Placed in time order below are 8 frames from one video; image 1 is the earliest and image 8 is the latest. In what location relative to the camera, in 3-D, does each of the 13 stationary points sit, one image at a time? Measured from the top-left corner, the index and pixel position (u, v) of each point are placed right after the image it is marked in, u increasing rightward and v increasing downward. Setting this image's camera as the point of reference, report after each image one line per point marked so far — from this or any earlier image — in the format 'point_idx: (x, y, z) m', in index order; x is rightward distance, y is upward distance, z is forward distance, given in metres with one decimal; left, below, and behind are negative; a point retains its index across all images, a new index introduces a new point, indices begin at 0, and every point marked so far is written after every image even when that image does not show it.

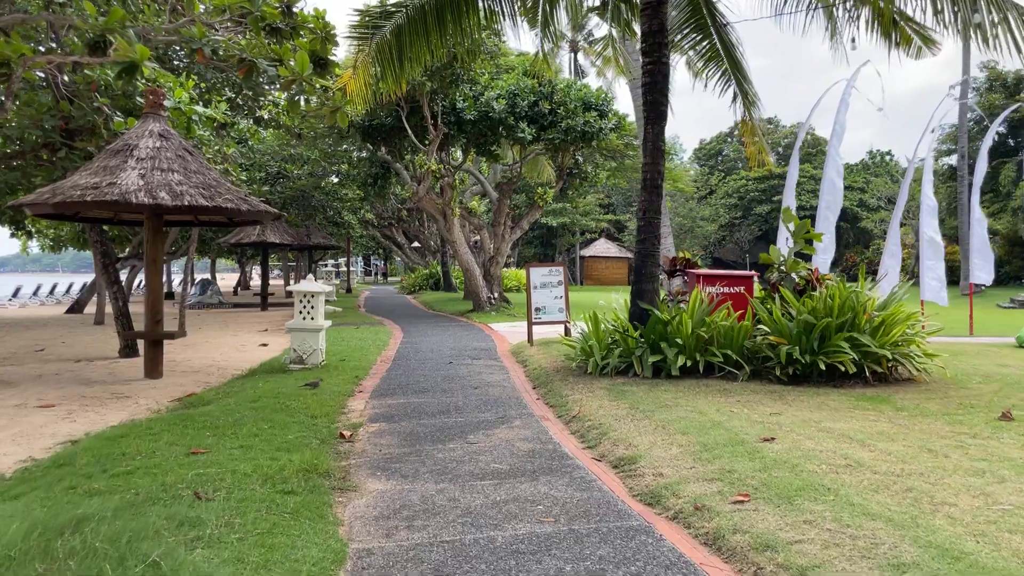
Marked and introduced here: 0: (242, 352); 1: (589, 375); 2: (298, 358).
0: (-3.9, -0.9, +11.5) m
1: (+0.7, -0.8, +7.4) m
2: (-2.4, -0.8, +9.1) m
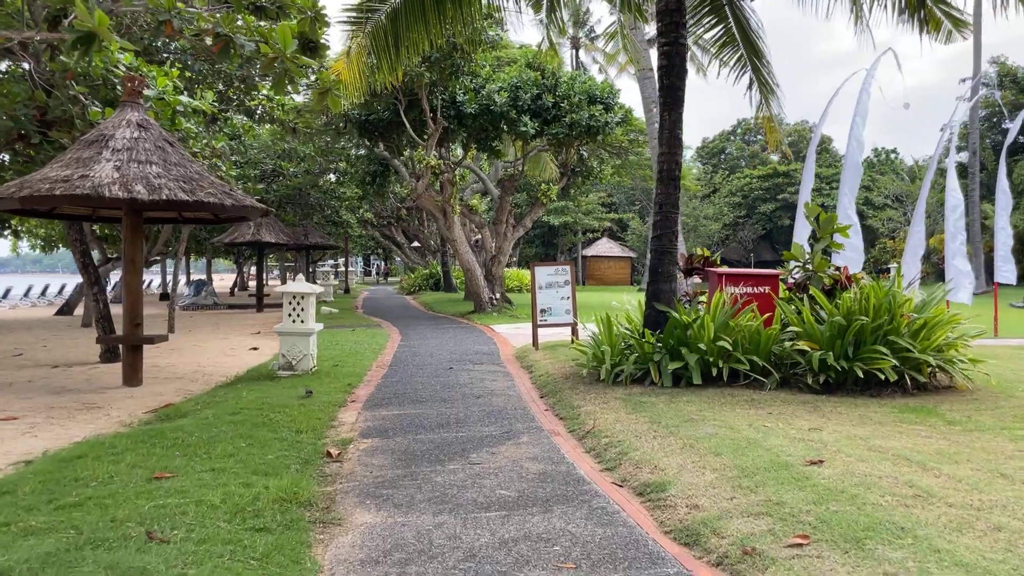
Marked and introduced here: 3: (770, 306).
0: (-3.8, -0.9, +10.9) m
1: (+0.8, -0.8, +6.8) m
2: (-2.4, -0.8, +8.5) m
3: (+2.3, -0.2, +7.3) m
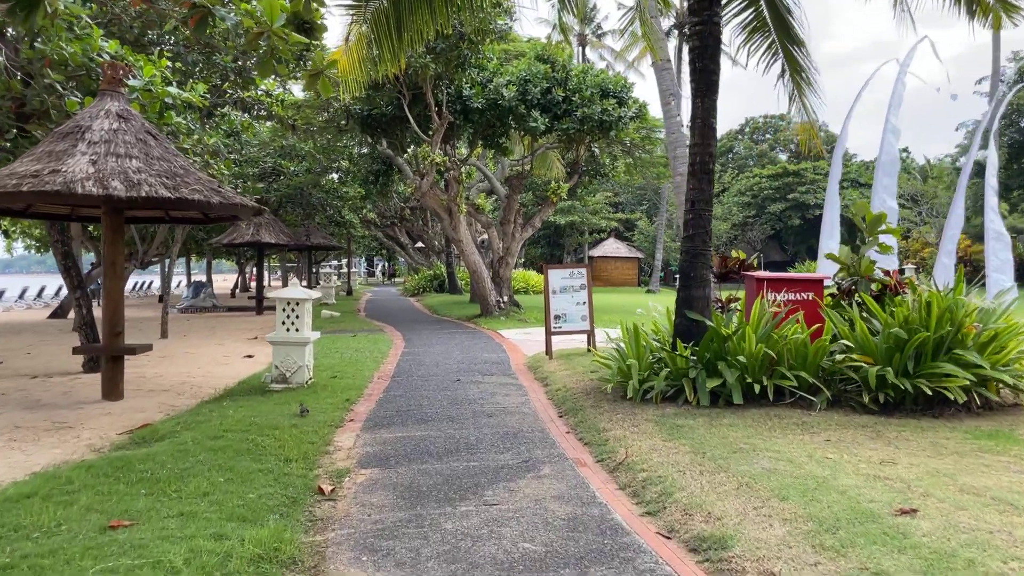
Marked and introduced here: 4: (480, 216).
0: (-3.7, -1.0, +10.2) m
1: (+0.9, -0.9, +6.0) m
2: (-2.2, -0.9, +7.8) m
3: (+2.5, -0.2, +6.6) m
4: (-0.6, +1.5, +16.7) m
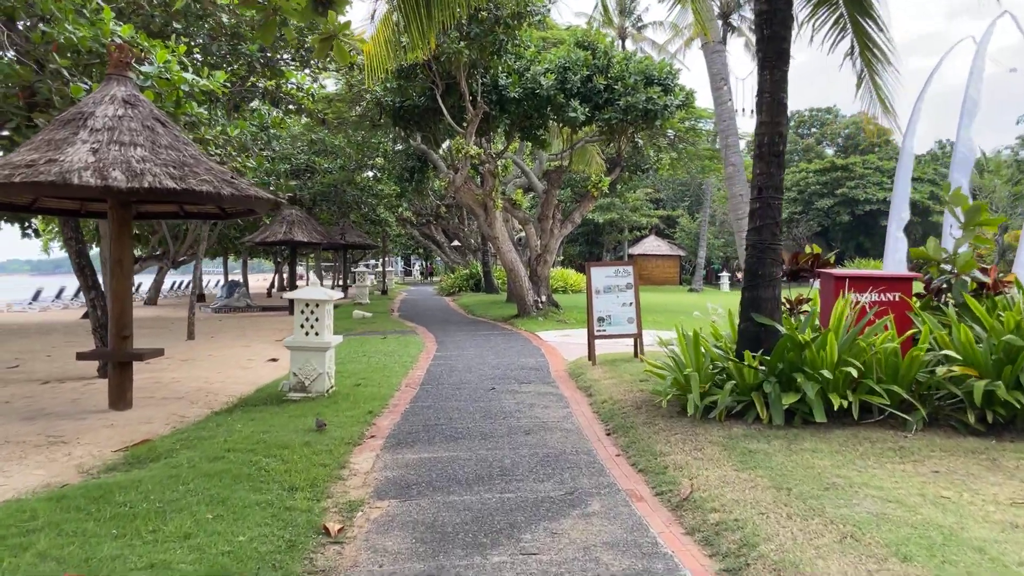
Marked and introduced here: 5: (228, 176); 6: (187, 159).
0: (-3.2, -1.0, +9.6) m
1: (+1.1, -0.9, +5.2) m
2: (-1.9, -0.9, +7.1) m
3: (+2.8, -0.2, +5.7) m
4: (+0.1, +1.5, +15.9) m
5: (-2.5, +1.0, +7.2) m
6: (-2.8, +1.1, +7.0) m
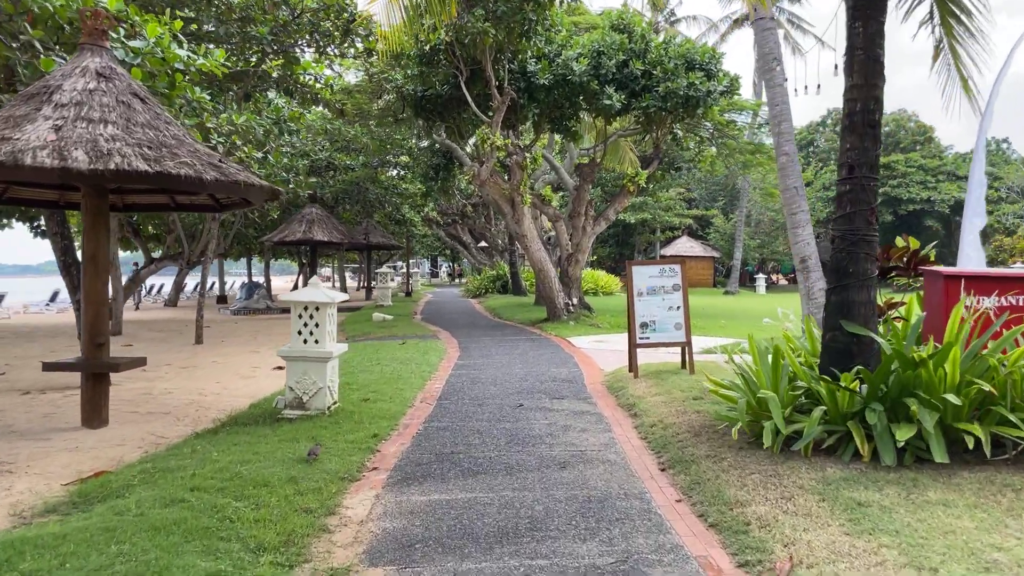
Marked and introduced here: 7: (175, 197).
0: (-2.9, -1.0, +8.6) m
1: (+1.3, -0.9, +4.2) m
2: (-1.6, -0.9, +6.1) m
3: (+2.9, -0.2, +4.6) m
4: (+0.7, +1.5, +14.9) m
5: (-2.3, +1.0, +6.2) m
6: (-2.6, +1.1, +6.0) m
7: (-3.1, +0.8, +7.4) m
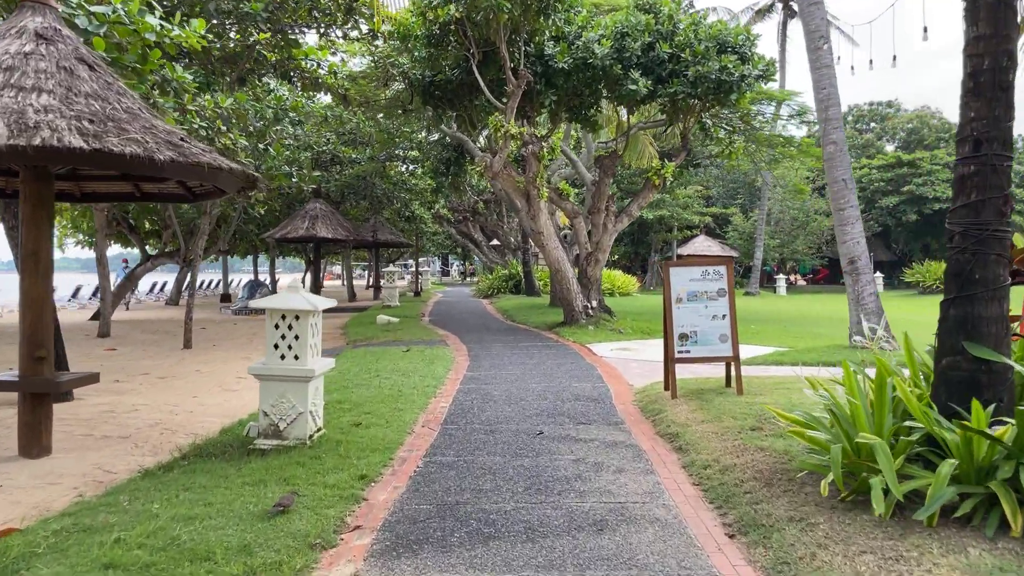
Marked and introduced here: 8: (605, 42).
0: (-2.7, -1.0, +7.6) m
1: (+1.4, -0.9, +3.1) m
2: (-1.5, -0.9, +5.1) m
3: (+3.0, -0.3, +3.5) m
4: (+0.9, +1.5, +13.8) m
5: (-2.2, +1.0, +5.2) m
6: (-2.5, +1.1, +5.0) m
7: (-2.9, +0.8, +6.4) m
8: (+1.4, +3.7, +12.0) m
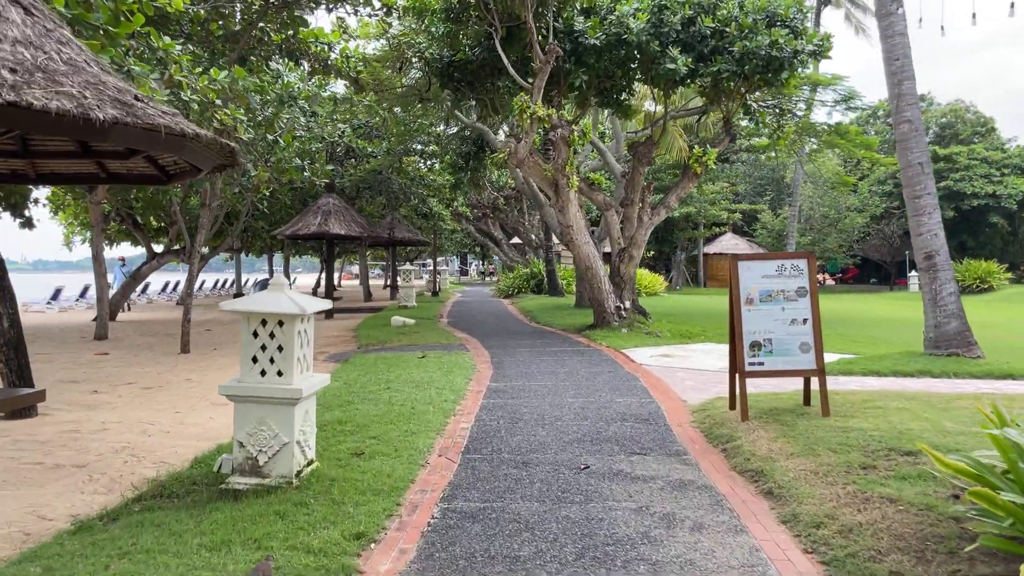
0: (-2.5, -1.0, +6.6) m
1: (+1.6, -0.9, +2.0) m
2: (-1.3, -0.9, +4.0) m
3: (+3.2, -0.3, +2.3) m
4: (+1.3, +1.5, +12.7) m
5: (-2.0, +1.0, +4.2) m
6: (-2.3, +1.1, +4.0) m
7: (-2.7, +0.8, +5.4) m
8: (+1.8, +3.7, +10.9) m
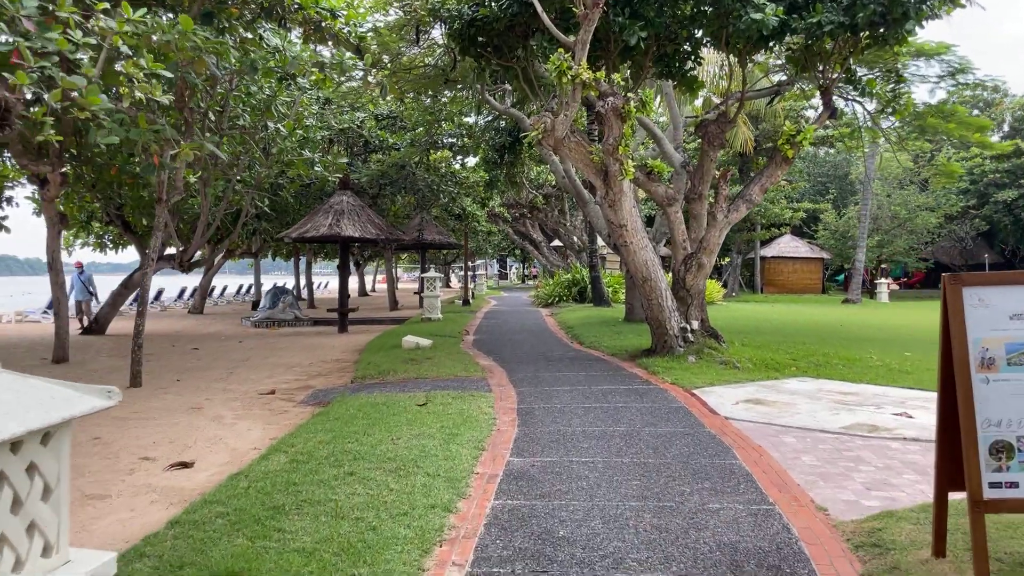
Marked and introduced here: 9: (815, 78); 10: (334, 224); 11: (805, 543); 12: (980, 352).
0: (-2.3, -1.2, +4.3) m
1: (+1.5, -1.1, -0.6) m
2: (-1.3, -1.1, +1.7) m
3: (+3.1, -0.4, -0.3) m
4: (+1.8, +1.3, +10.2) m
5: (-1.9, +0.8, +1.8) m
6: (-2.2, +0.9, +1.7) m
7: (-2.6, +0.7, +3.1) m
8: (+2.1, +3.5, +8.4) m
9: (+3.9, +2.7, +10.3) m
10: (-3.5, +1.3, +16.2) m
11: (+1.2, -1.1, +3.4) m
12: (+1.6, -0.2, +2.8) m
